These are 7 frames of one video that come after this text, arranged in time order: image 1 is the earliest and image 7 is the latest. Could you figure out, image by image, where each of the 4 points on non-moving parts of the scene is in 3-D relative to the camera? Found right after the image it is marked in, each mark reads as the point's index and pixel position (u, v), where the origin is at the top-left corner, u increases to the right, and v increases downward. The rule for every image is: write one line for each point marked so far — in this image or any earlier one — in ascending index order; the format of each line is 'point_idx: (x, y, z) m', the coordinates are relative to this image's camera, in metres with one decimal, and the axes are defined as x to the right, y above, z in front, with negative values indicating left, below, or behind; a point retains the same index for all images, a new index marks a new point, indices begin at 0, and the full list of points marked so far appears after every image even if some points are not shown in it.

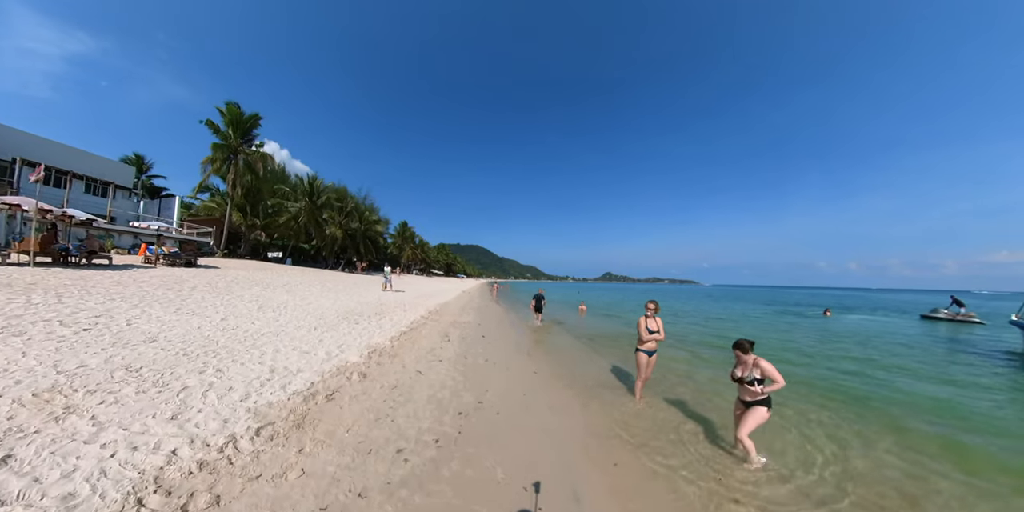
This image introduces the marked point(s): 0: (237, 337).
0: (-6.2, -1.8, +7.9) m
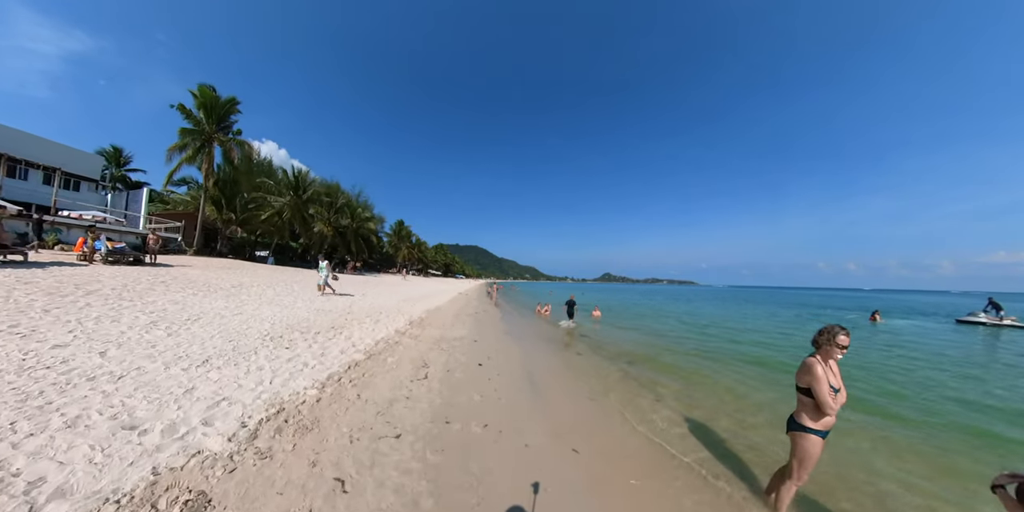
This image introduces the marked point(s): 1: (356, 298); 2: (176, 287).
0: (-6.0, -1.6, +4.3) m
1: (-6.9, -1.8, +16.1) m
2: (-12.1, -1.1, +12.5) m
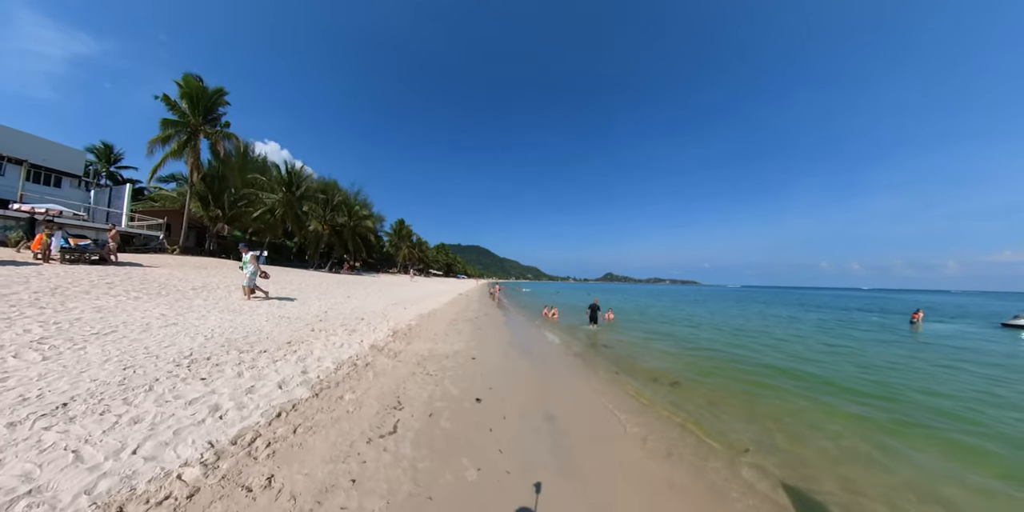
0: (-5.8, -1.5, +2.4) m
1: (-6.7, -1.7, +14.2) m
2: (-11.9, -1.0, +10.6) m
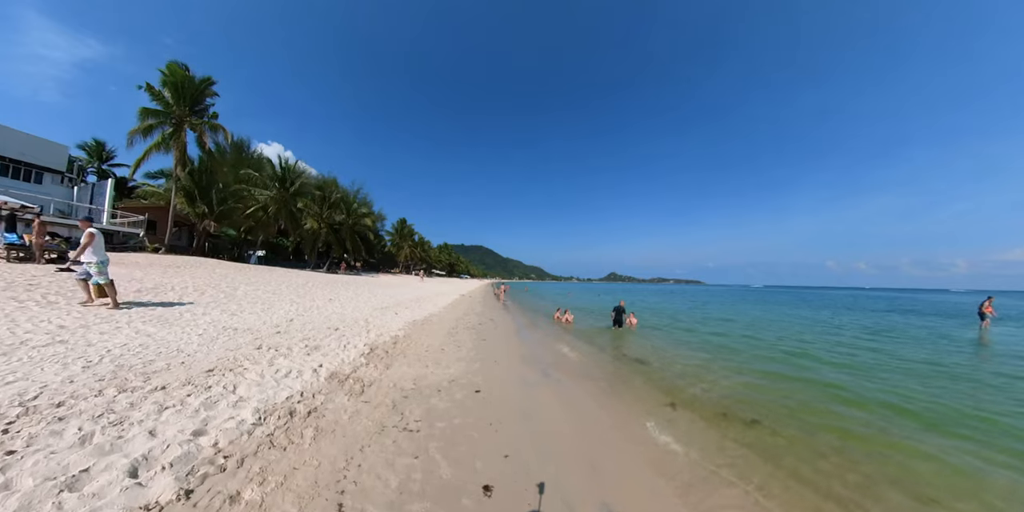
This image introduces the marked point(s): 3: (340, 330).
0: (-5.6, -1.4, +0.3) m
1: (-6.4, -1.6, +12.1) m
2: (-11.6, -0.9, +8.6) m
3: (-4.4, -1.8, +9.3) m
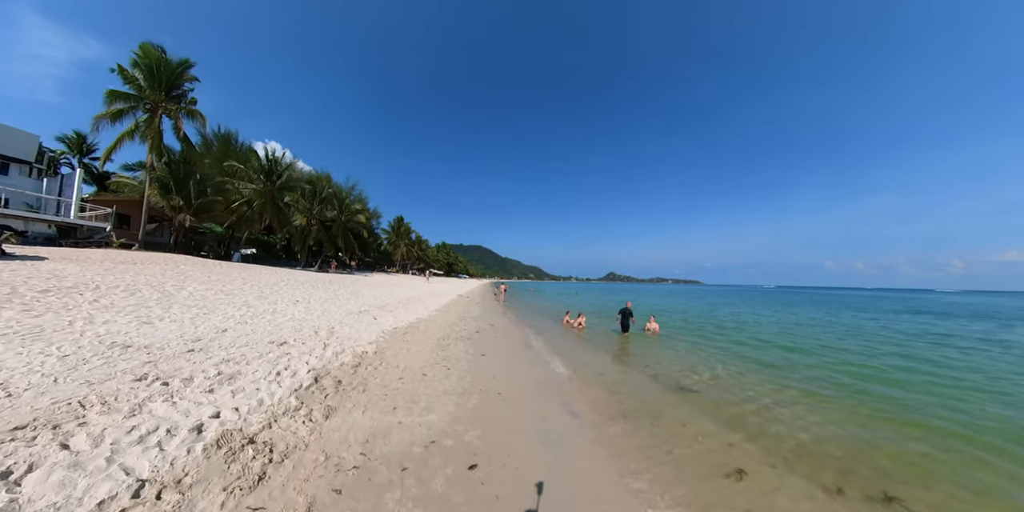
0: (-5.4, -1.2, -1.8) m
1: (-6.2, -1.4, +10.0) m
2: (-11.4, -0.7, +6.5) m
3: (-4.3, -1.6, +7.2) m
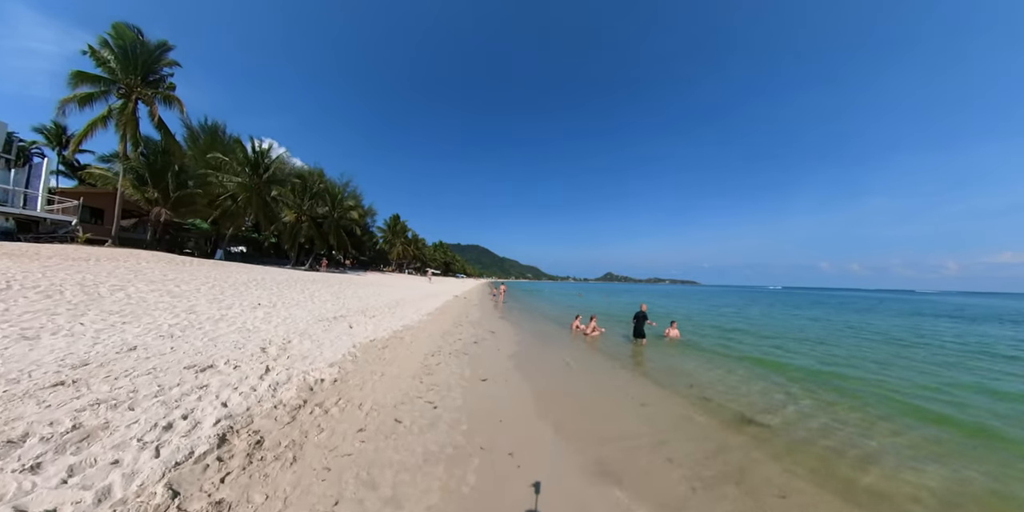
0: (-5.2, -1.1, -3.5) m
1: (-6.1, -1.3, +8.4) m
2: (-11.3, -0.6, +4.8) m
3: (-4.1, -1.5, +5.6) m
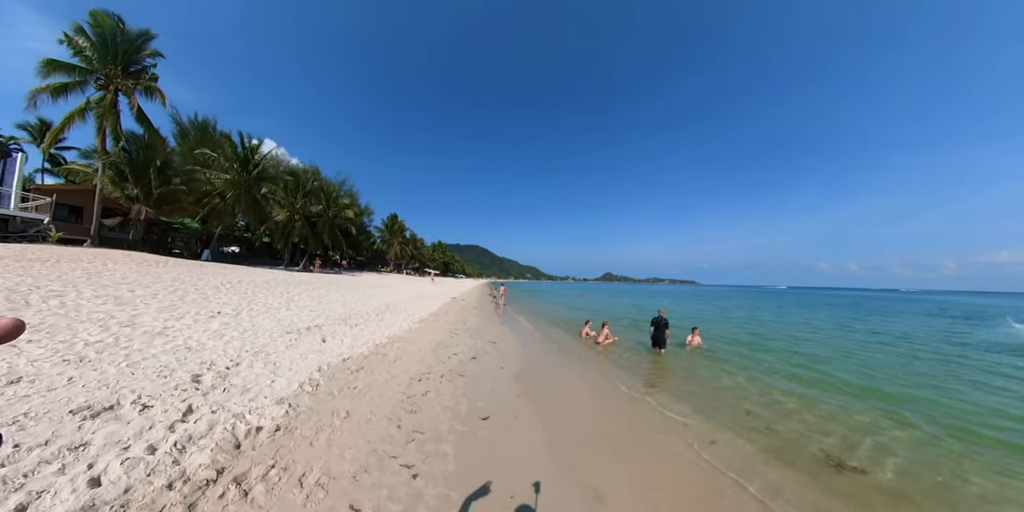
0: (-5.1, -1.1, -4.6) m
1: (-6.0, -1.3, +7.2) m
2: (-11.2, -0.6, +3.6) m
3: (-4.0, -1.5, +4.5) m
